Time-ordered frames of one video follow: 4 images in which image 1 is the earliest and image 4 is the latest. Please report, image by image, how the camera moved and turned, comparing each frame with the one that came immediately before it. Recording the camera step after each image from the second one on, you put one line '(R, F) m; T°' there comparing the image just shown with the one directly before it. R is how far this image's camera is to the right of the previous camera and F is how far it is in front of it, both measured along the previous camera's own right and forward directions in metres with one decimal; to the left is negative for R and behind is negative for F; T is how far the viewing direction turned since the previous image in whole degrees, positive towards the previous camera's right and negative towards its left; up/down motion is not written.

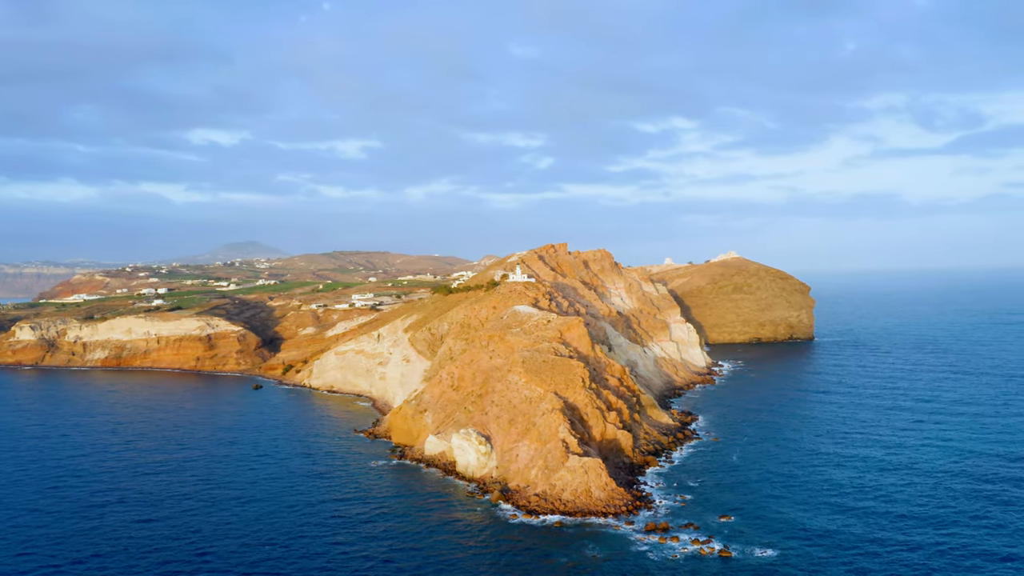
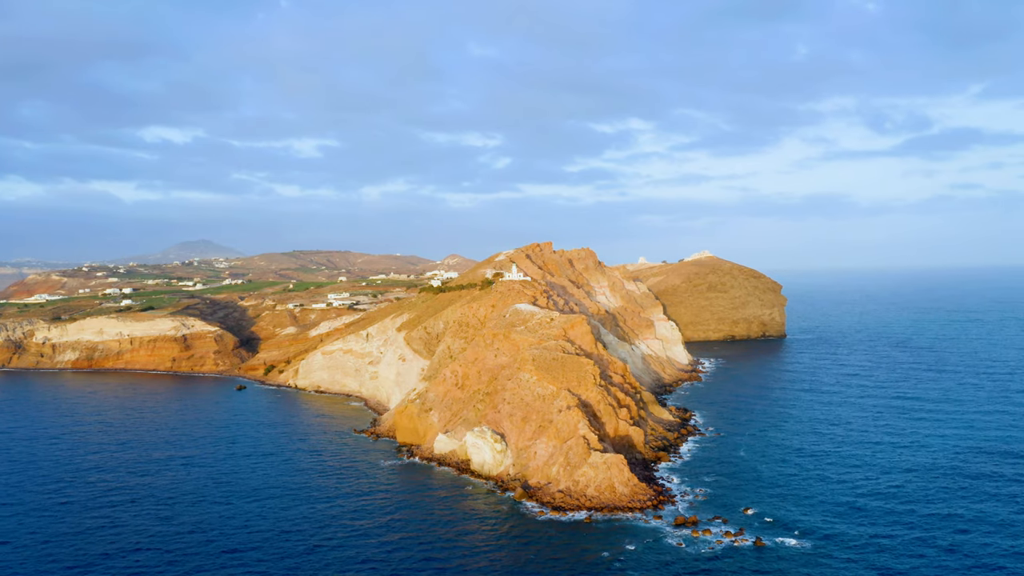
(-2.6, -0.1) m; +2°
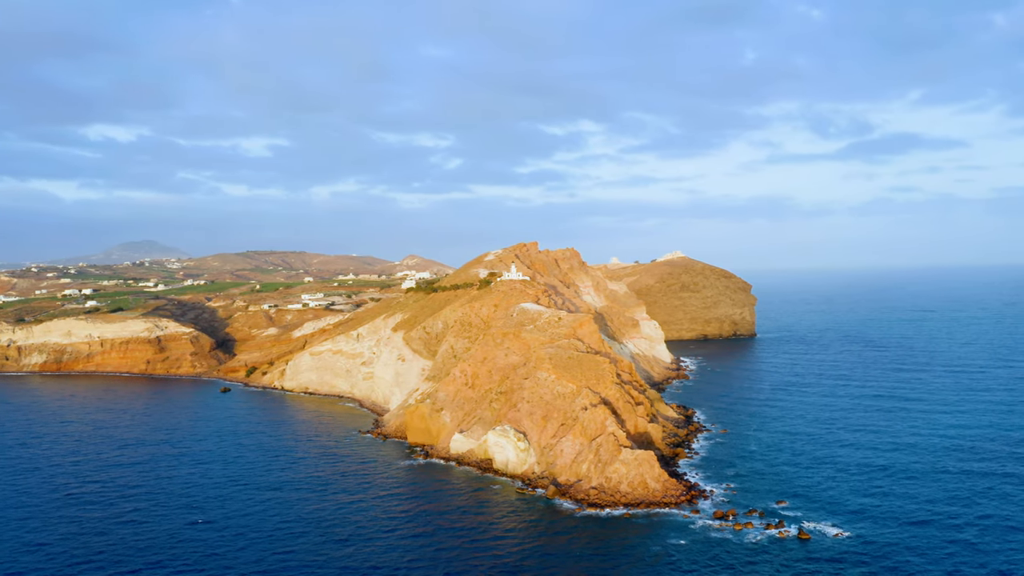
(-3.3, -0.1) m; +2°
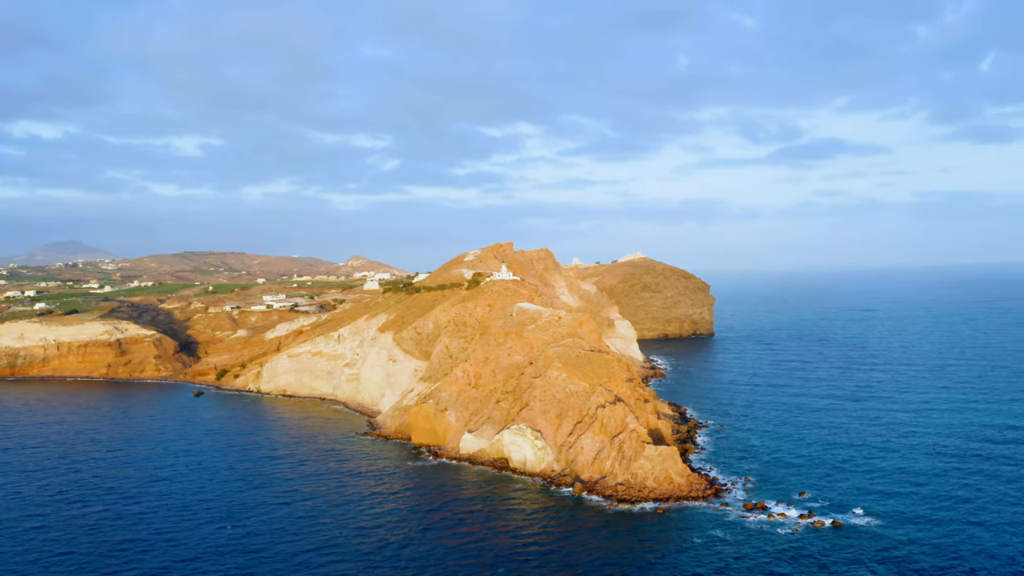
(-3.6, -0.2) m; +3°
